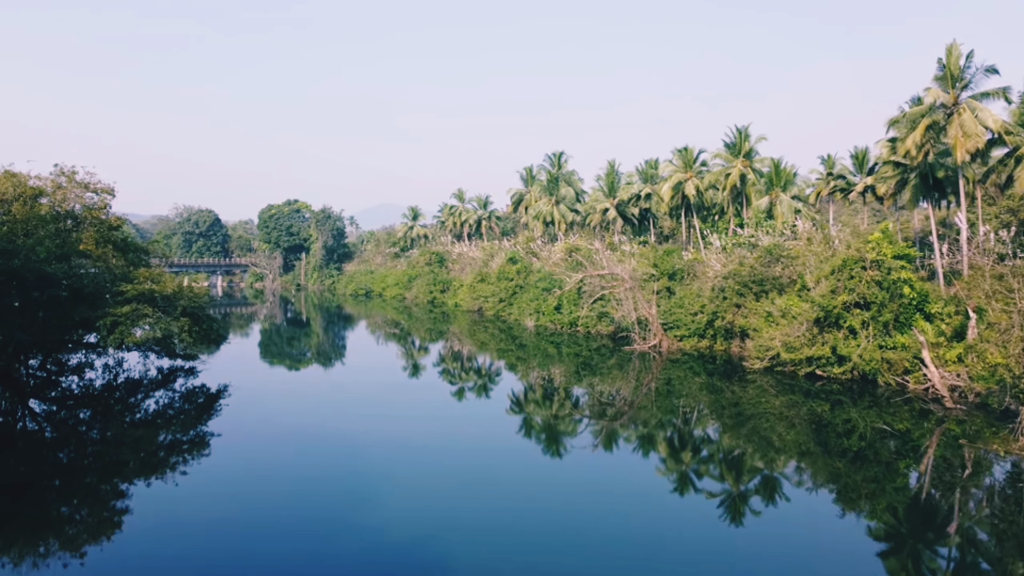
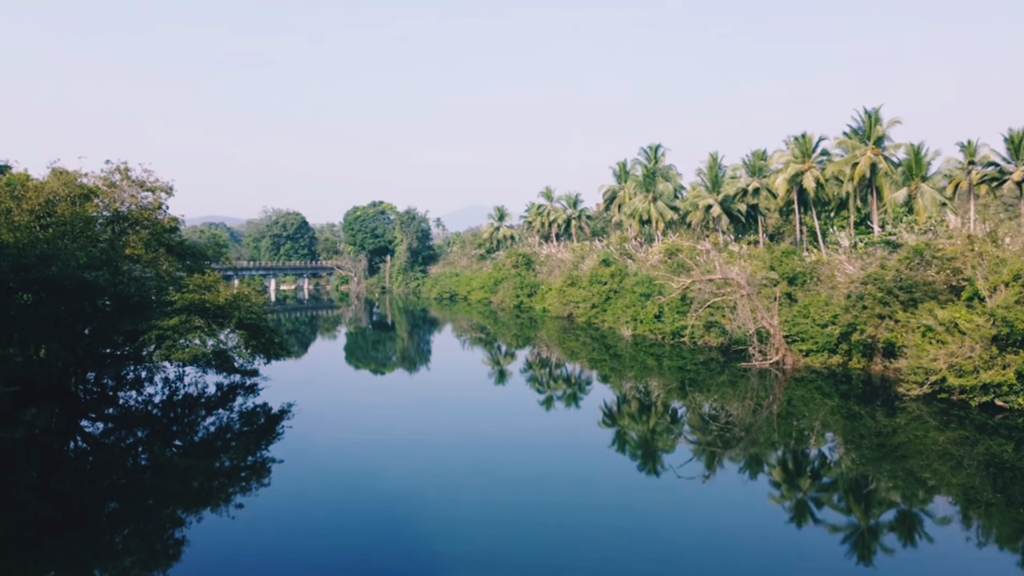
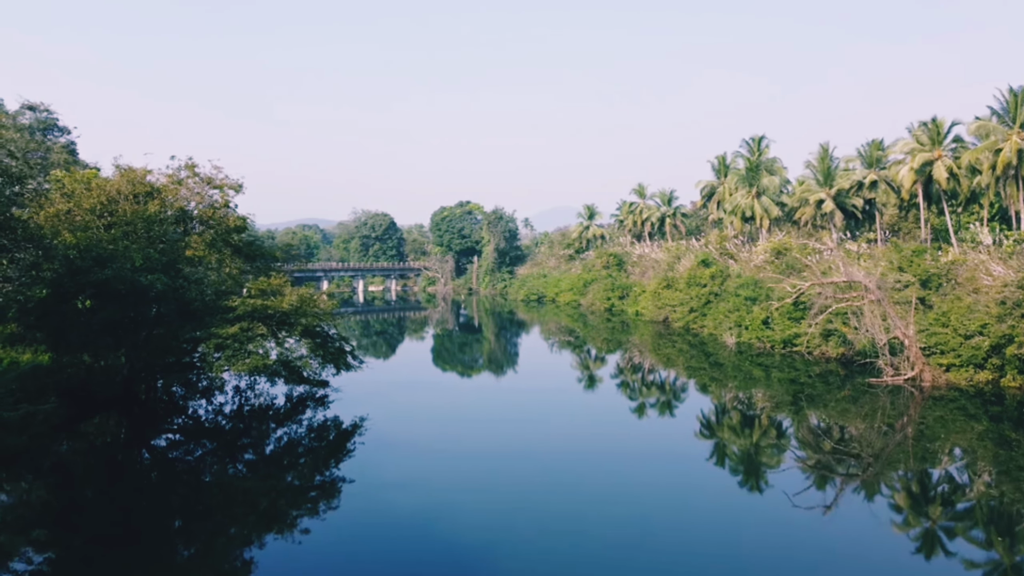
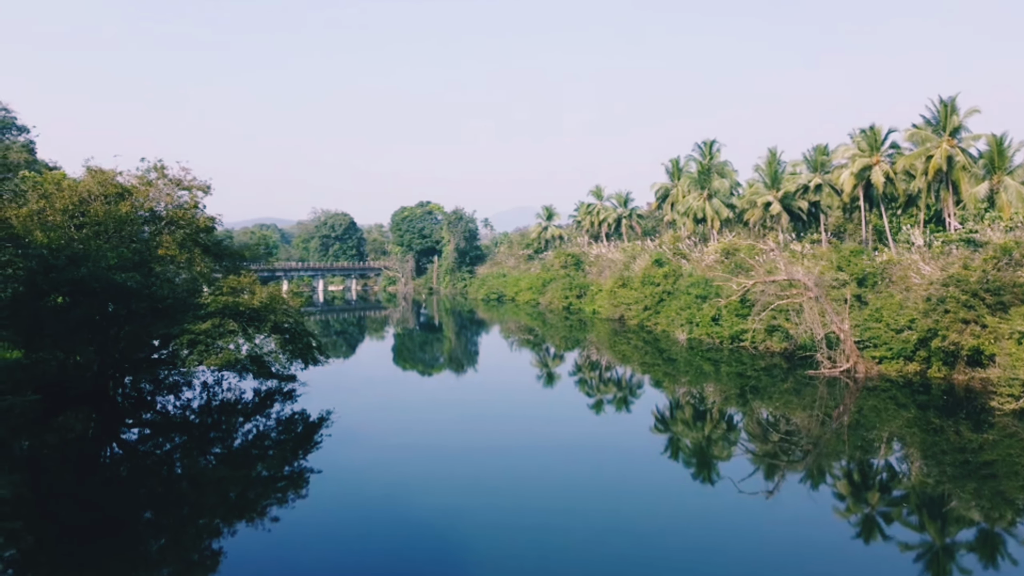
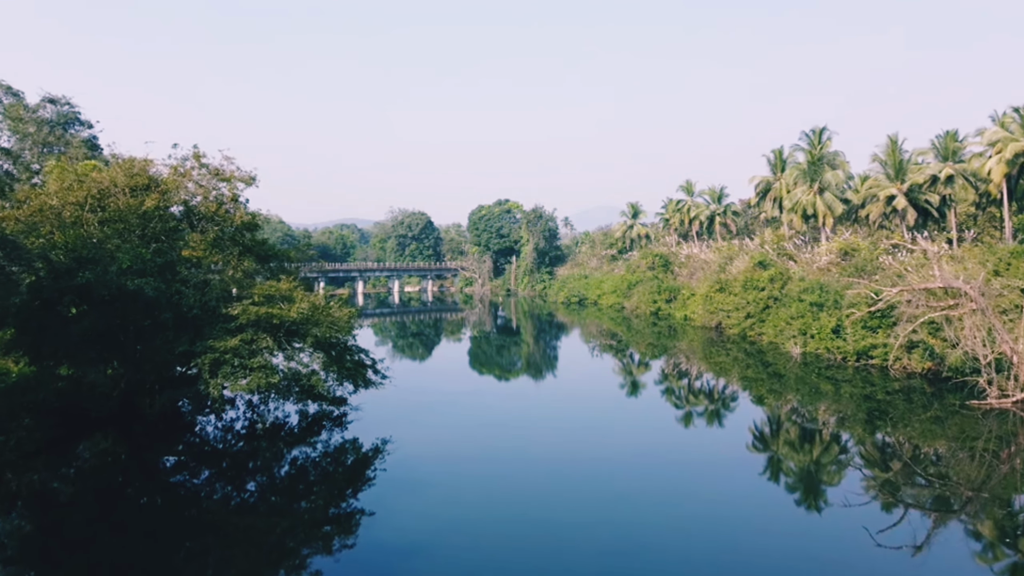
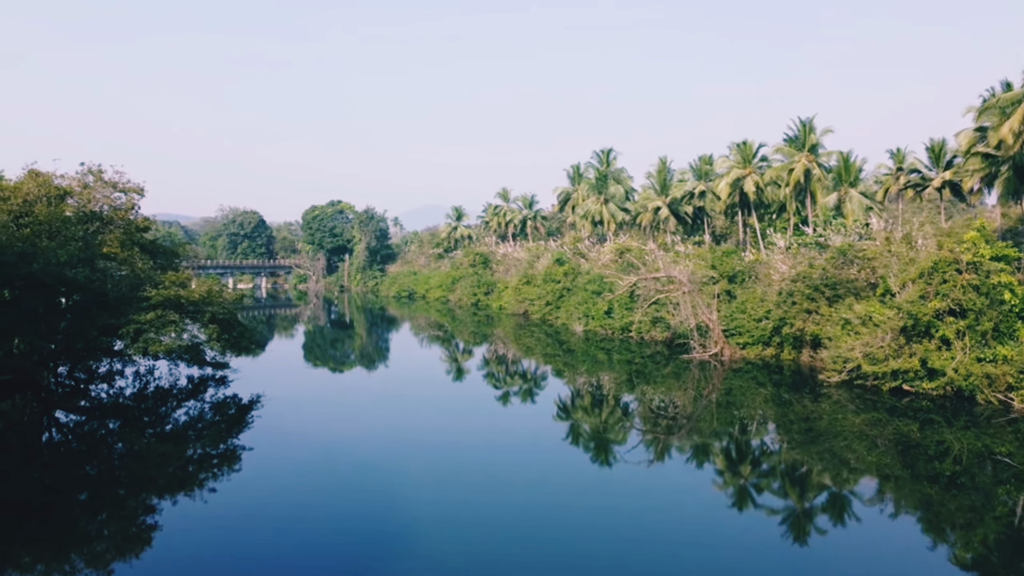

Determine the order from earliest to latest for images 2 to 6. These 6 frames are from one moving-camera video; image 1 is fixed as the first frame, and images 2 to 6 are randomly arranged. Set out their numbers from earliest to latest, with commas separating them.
6, 2, 4, 3, 5
